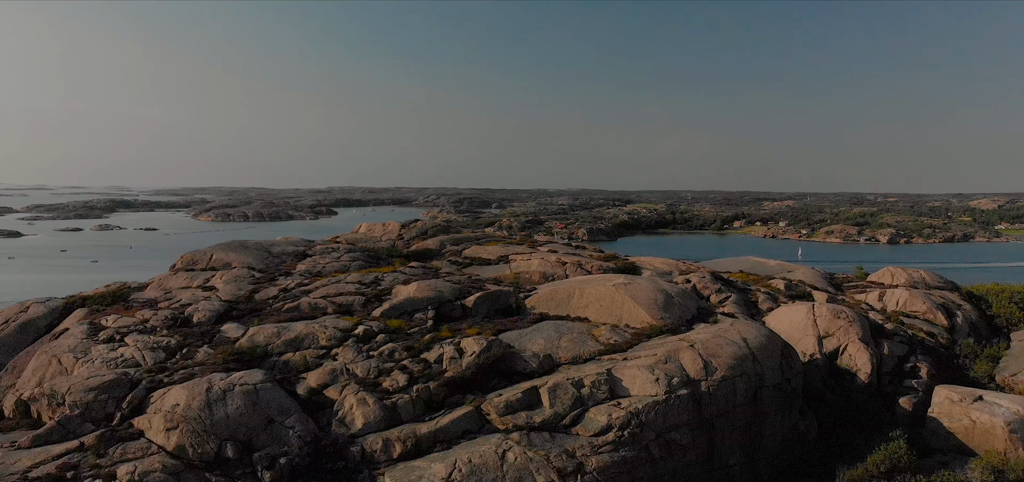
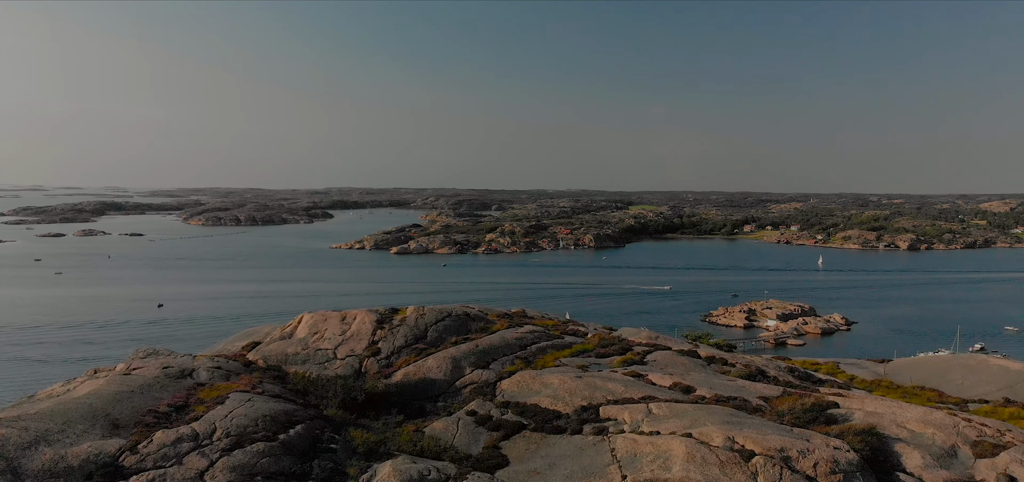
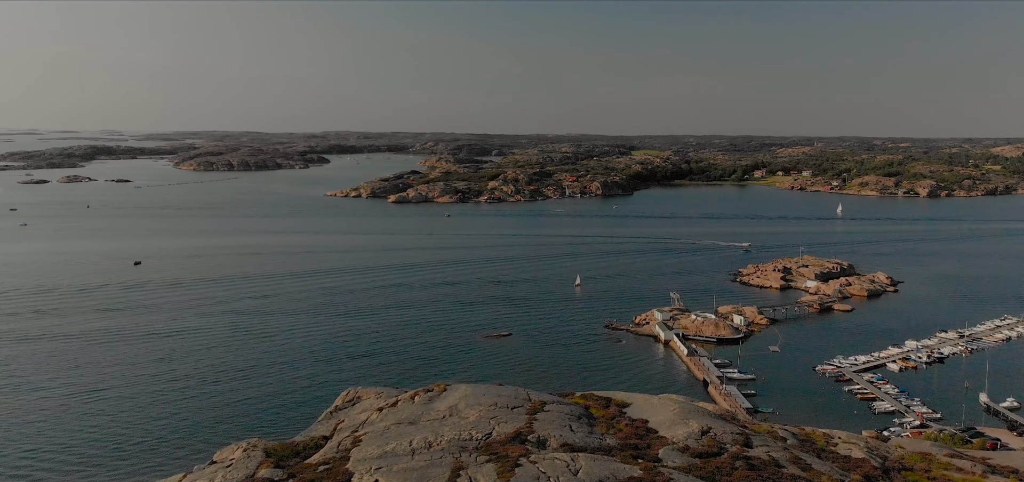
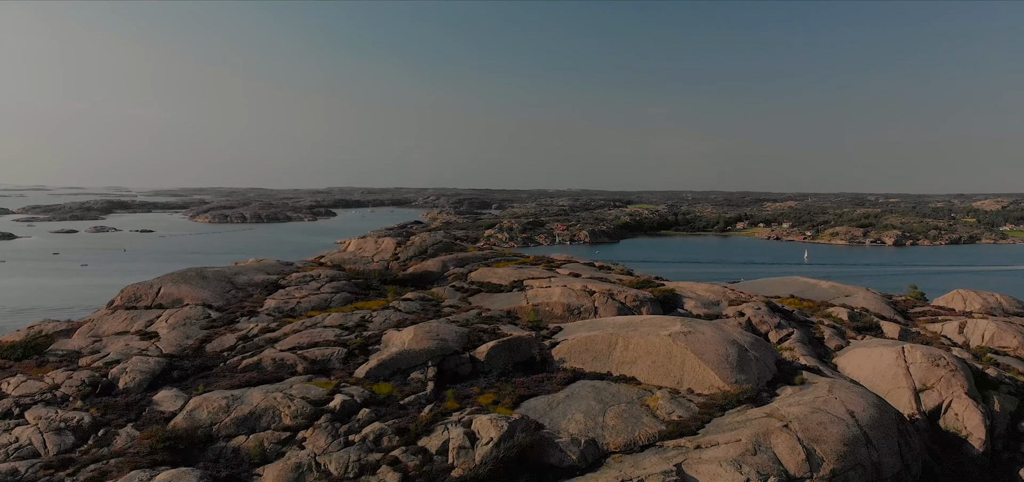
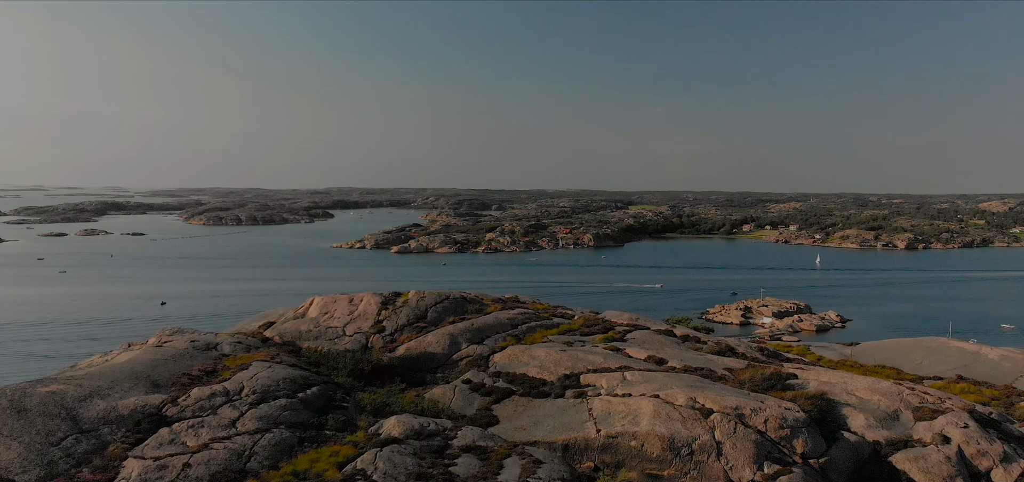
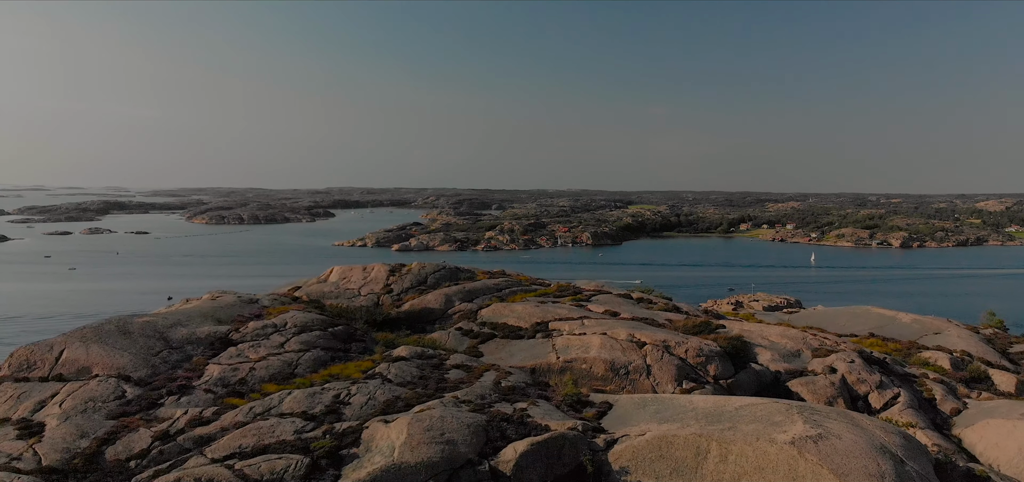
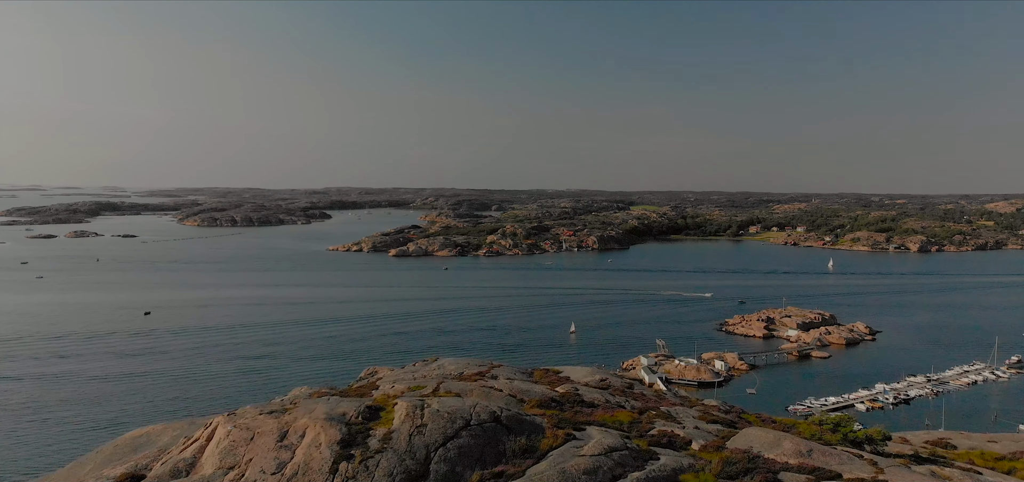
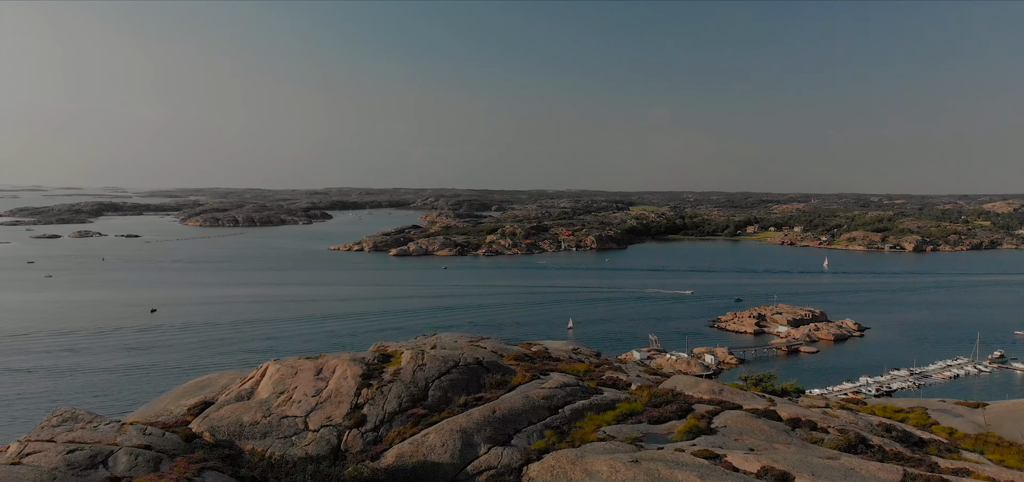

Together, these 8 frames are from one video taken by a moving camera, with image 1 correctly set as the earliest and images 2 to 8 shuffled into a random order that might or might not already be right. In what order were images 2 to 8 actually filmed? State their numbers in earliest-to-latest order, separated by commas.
4, 6, 5, 2, 8, 7, 3
